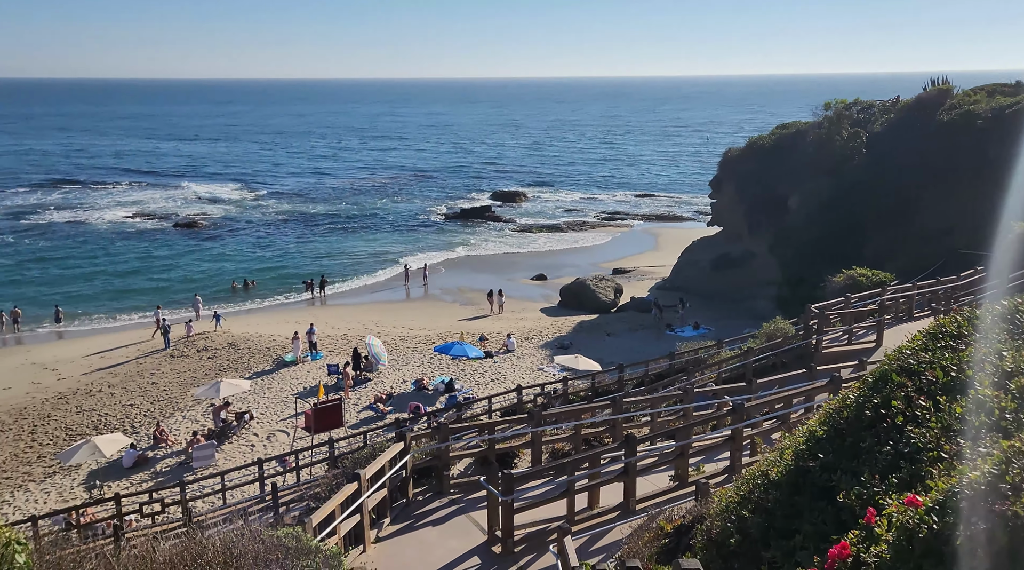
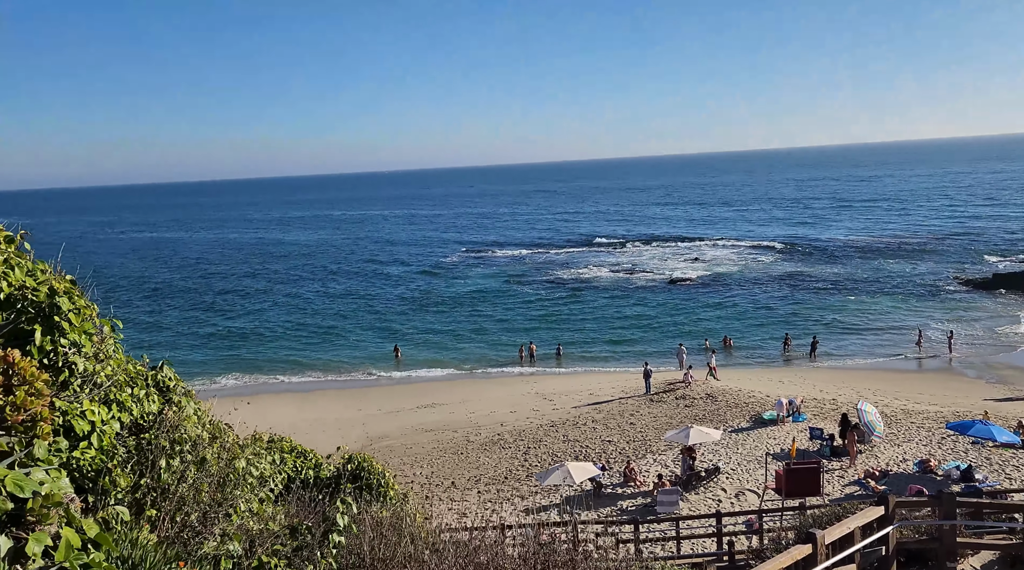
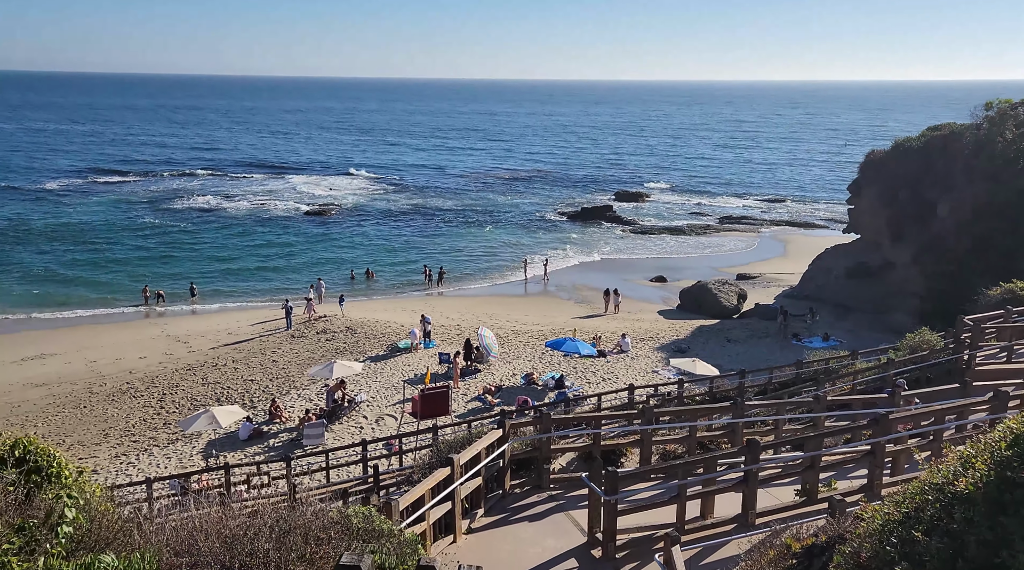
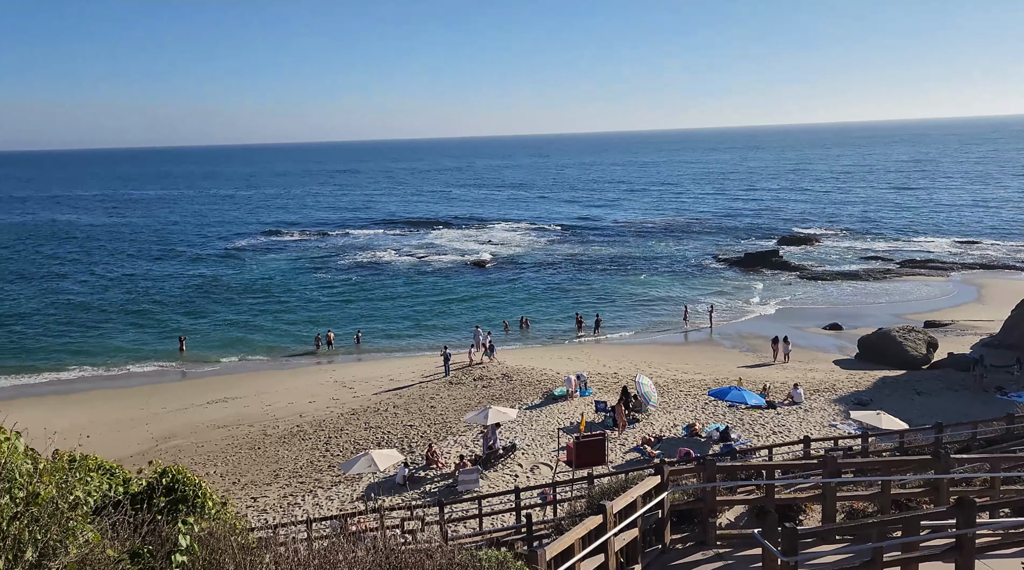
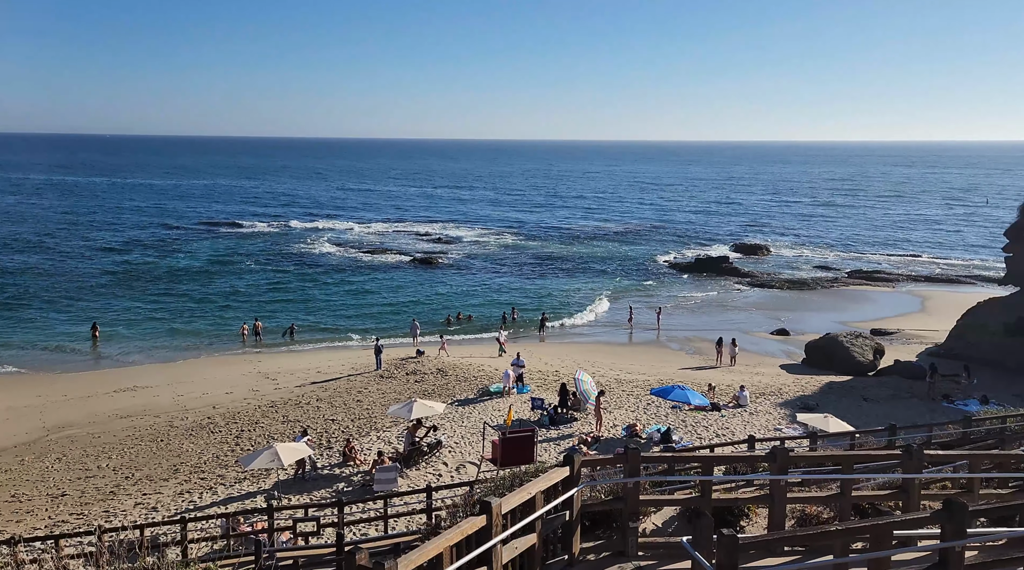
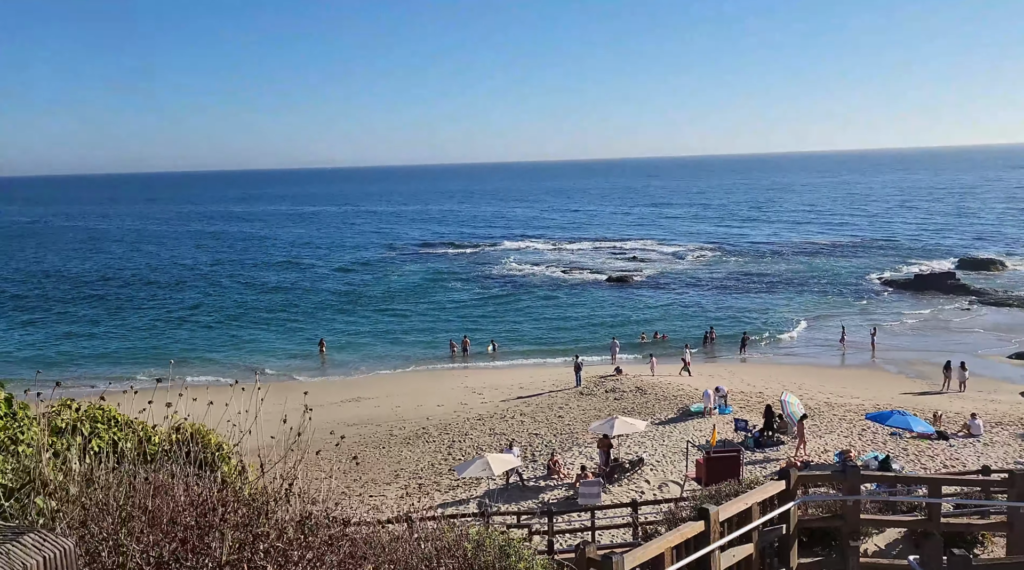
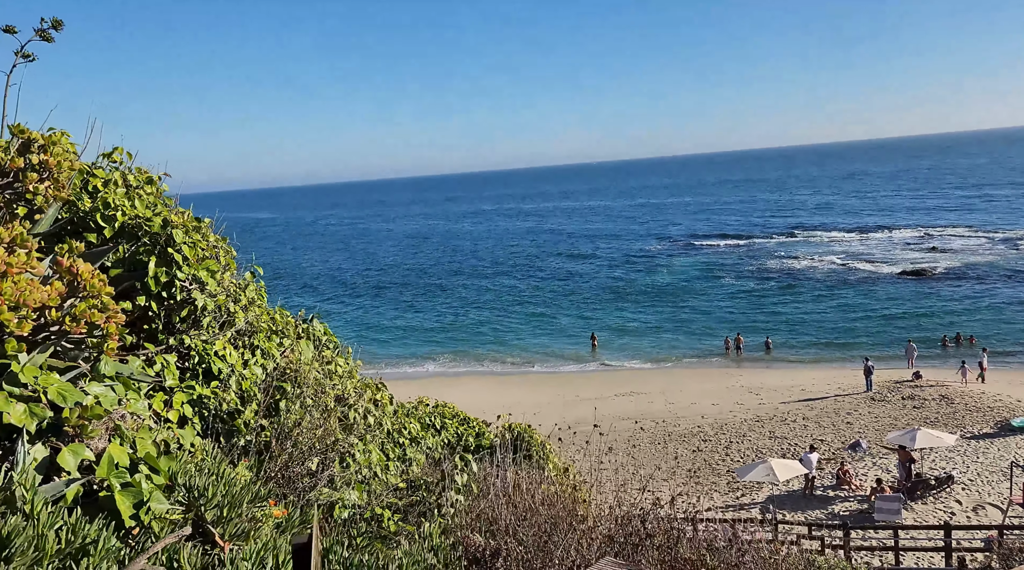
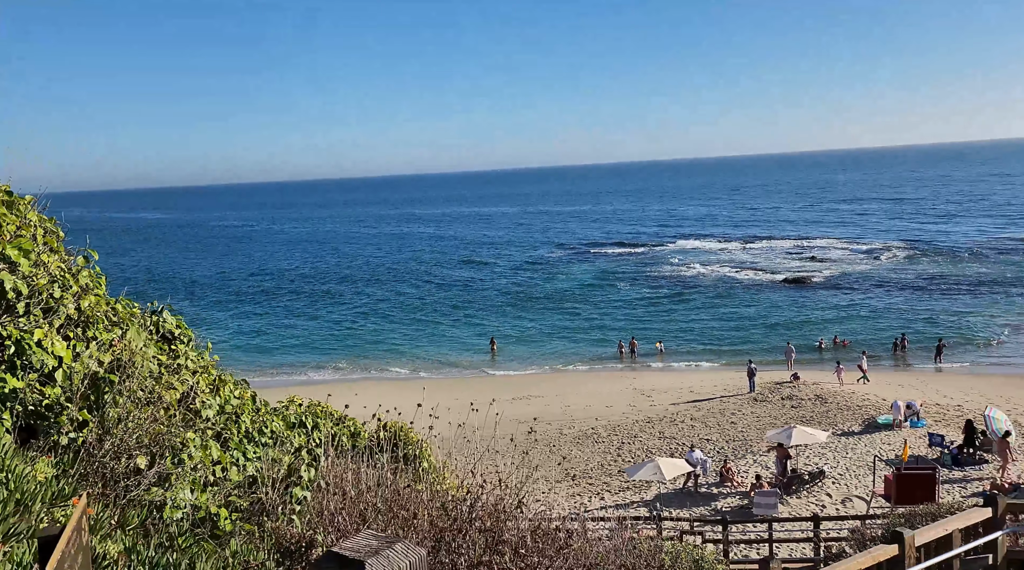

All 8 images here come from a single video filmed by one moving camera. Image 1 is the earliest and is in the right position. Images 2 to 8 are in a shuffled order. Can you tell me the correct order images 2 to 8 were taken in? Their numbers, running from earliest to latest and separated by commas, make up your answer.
3, 4, 2, 7, 8, 6, 5
